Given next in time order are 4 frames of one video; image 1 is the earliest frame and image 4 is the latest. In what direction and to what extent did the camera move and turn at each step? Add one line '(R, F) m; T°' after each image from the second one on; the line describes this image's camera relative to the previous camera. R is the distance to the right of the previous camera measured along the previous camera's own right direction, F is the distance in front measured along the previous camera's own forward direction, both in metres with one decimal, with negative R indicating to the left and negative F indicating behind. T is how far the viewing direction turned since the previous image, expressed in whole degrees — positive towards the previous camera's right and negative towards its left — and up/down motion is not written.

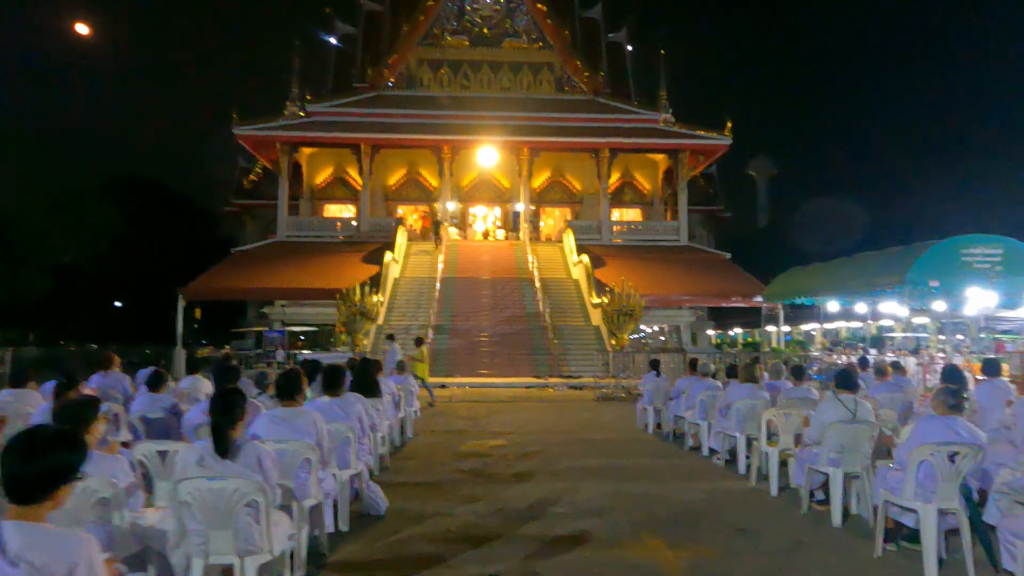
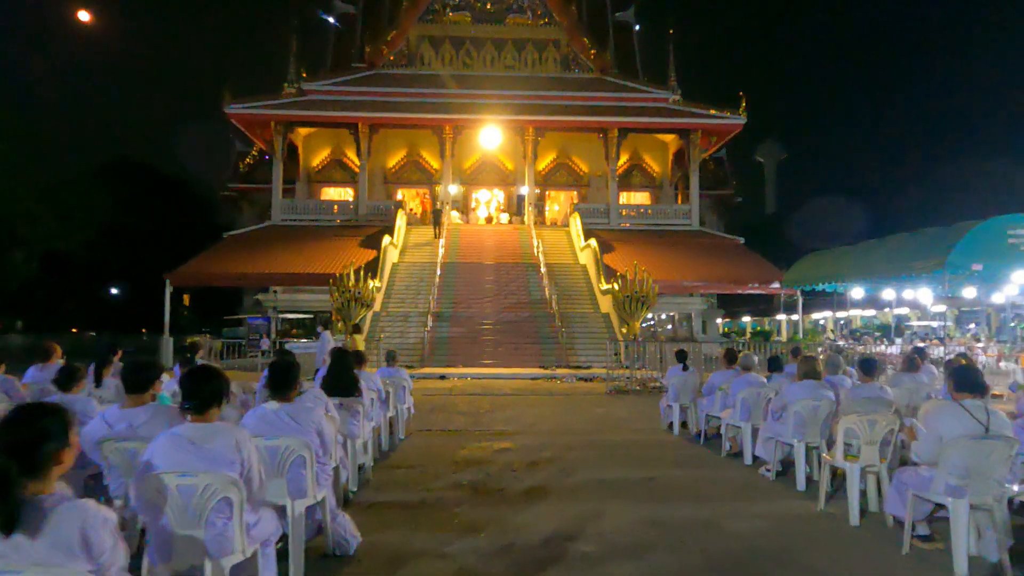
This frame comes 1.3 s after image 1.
(0.0, +1.2) m; 0°
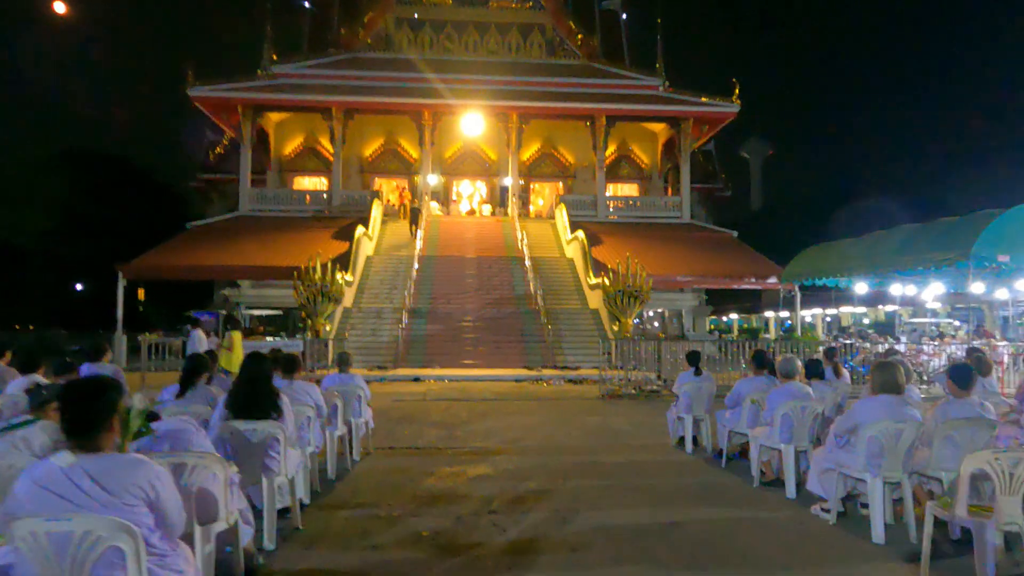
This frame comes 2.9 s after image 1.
(0.0, +1.4) m; +1°
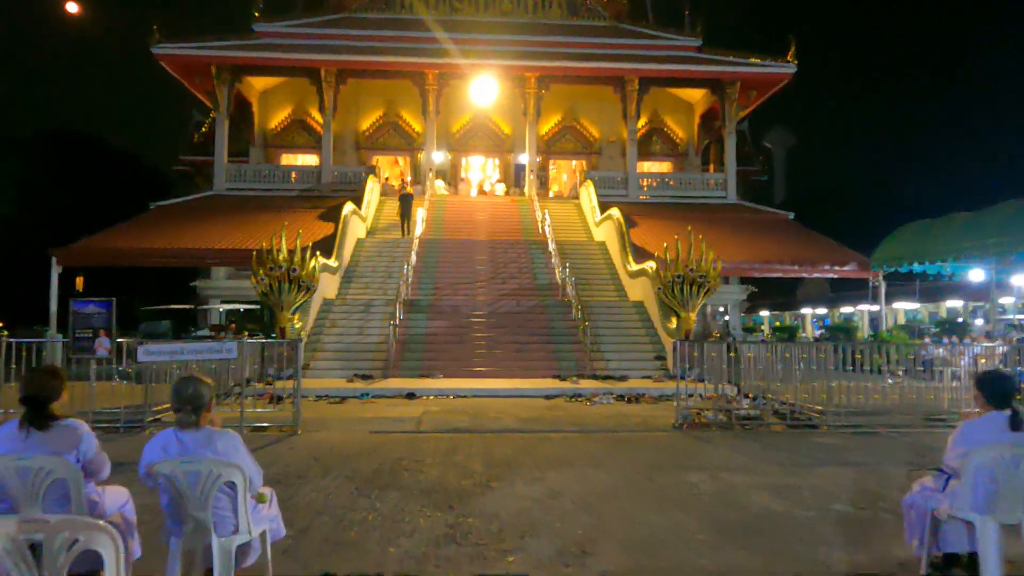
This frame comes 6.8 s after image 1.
(-0.3, +3.8) m; -1°
